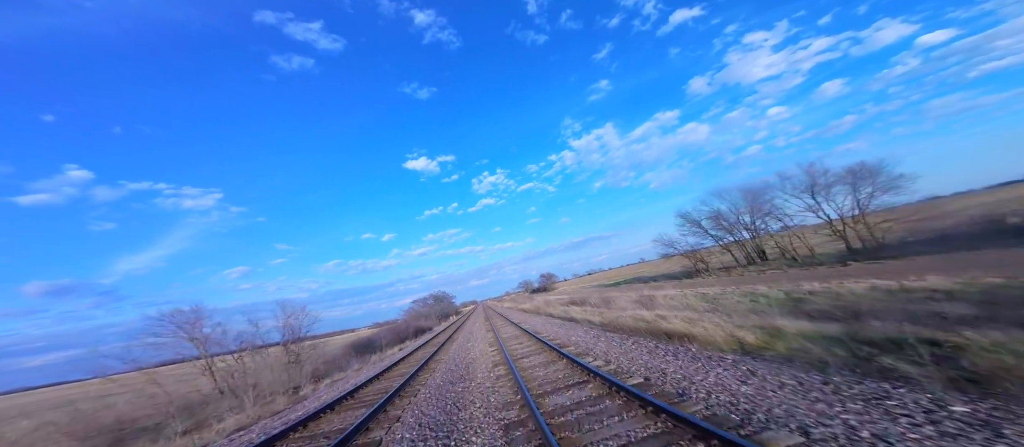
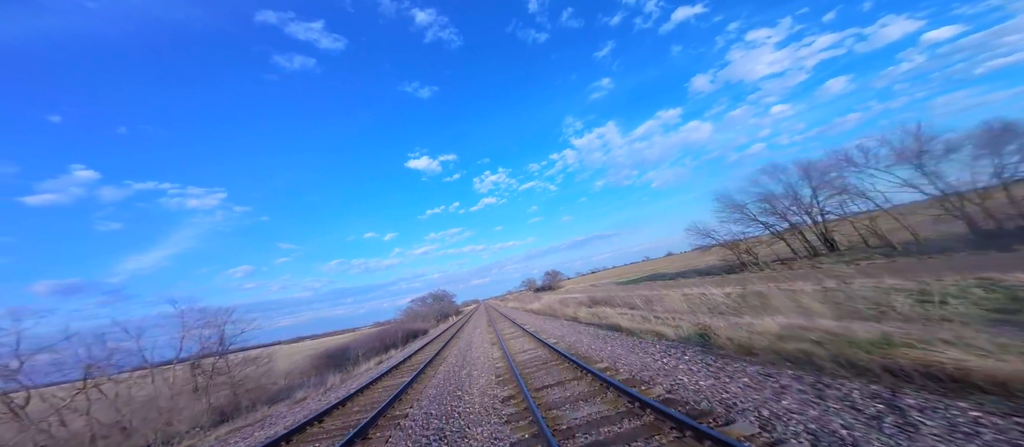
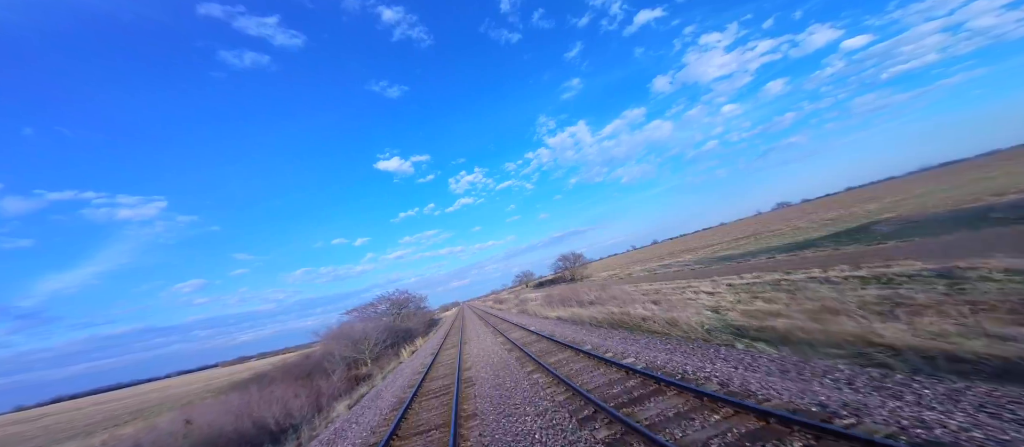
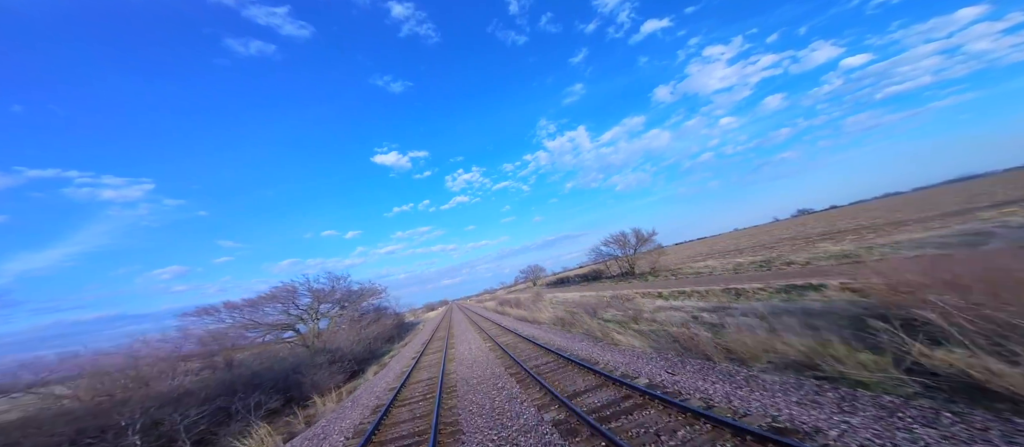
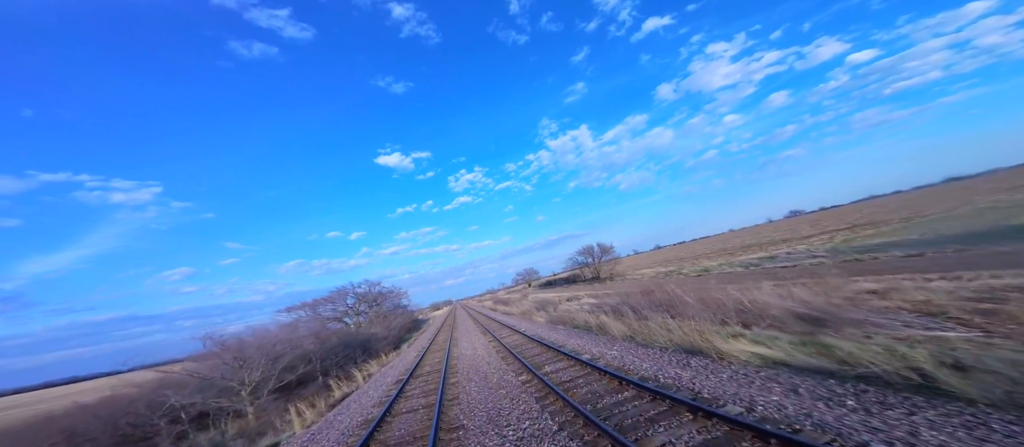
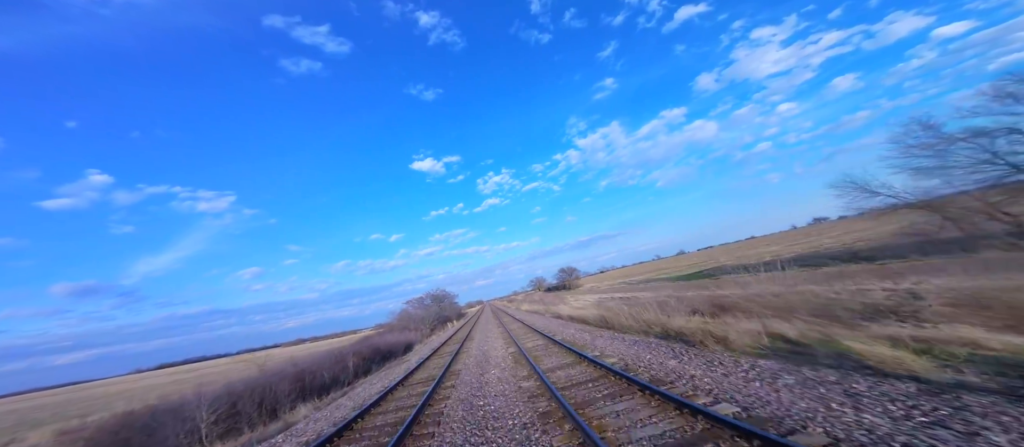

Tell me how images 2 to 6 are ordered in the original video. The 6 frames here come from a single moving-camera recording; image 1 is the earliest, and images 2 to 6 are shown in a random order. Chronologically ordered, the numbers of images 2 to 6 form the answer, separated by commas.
2, 6, 3, 5, 4
